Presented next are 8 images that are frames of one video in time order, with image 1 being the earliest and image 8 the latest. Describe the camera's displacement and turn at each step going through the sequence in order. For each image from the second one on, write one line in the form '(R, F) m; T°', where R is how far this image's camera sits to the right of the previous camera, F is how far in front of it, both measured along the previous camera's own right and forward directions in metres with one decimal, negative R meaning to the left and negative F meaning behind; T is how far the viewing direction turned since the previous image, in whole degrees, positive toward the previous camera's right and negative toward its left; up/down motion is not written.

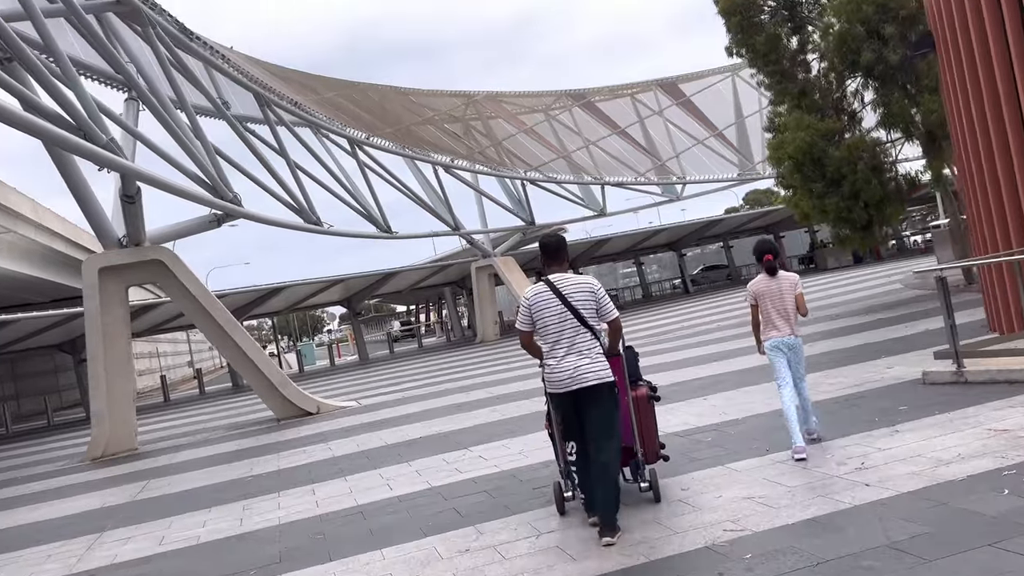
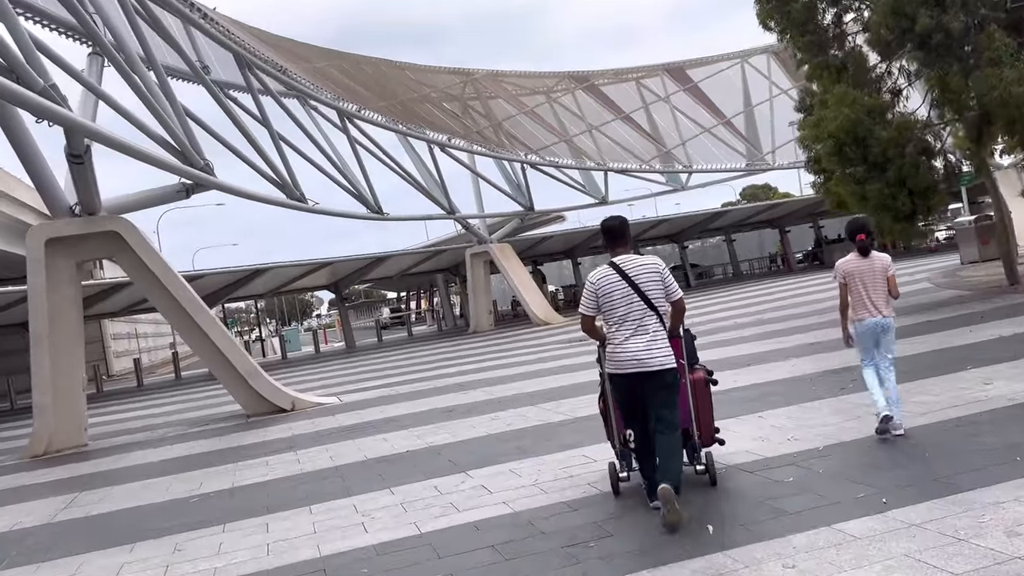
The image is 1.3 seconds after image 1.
(-0.2, +1.7) m; +1°
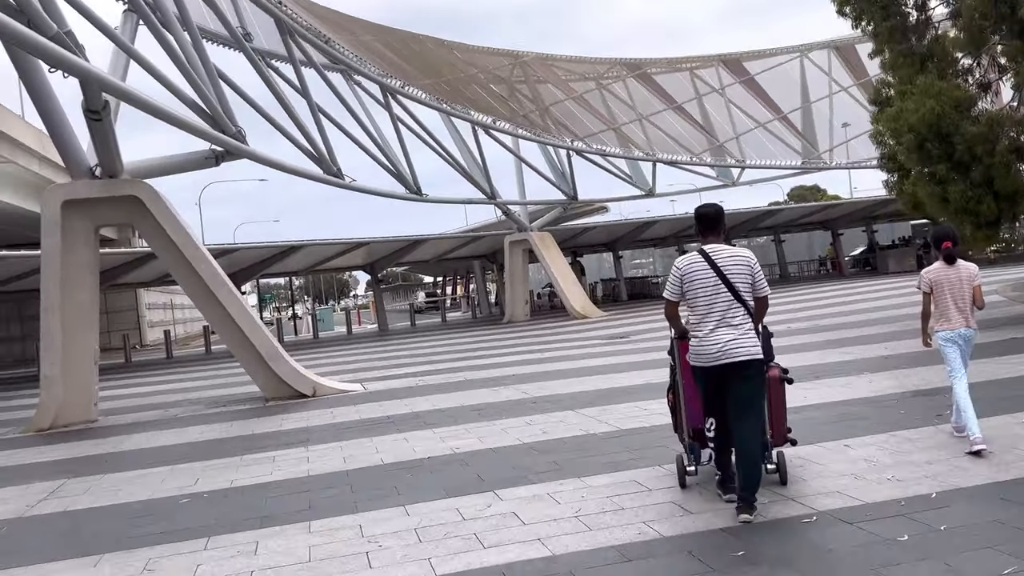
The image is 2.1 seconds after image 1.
(-0.1, +1.0) m; -3°
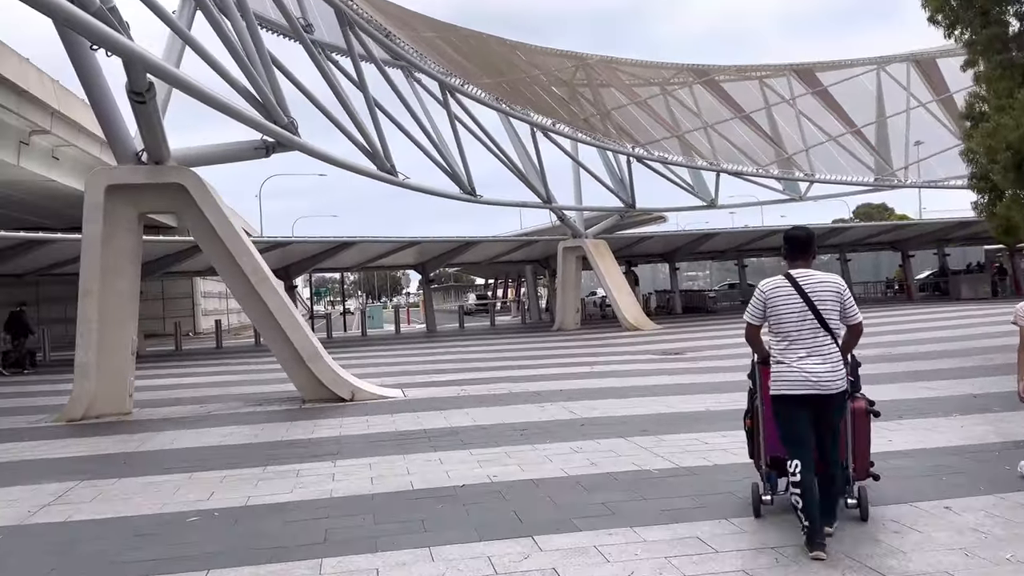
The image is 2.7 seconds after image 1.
(0.0, +0.7) m; -4°
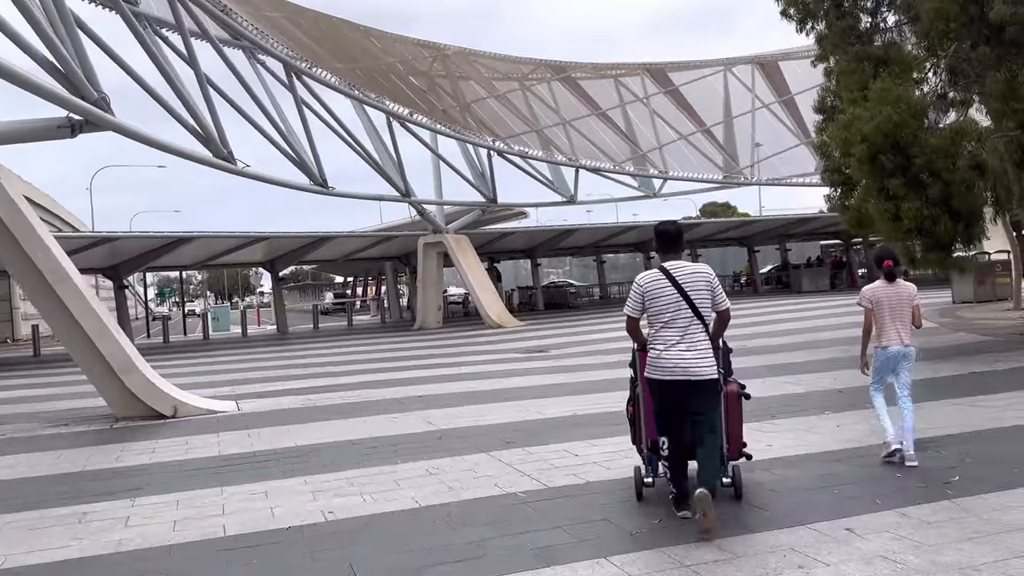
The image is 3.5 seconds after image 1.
(+0.2, +1.0) m; +10°
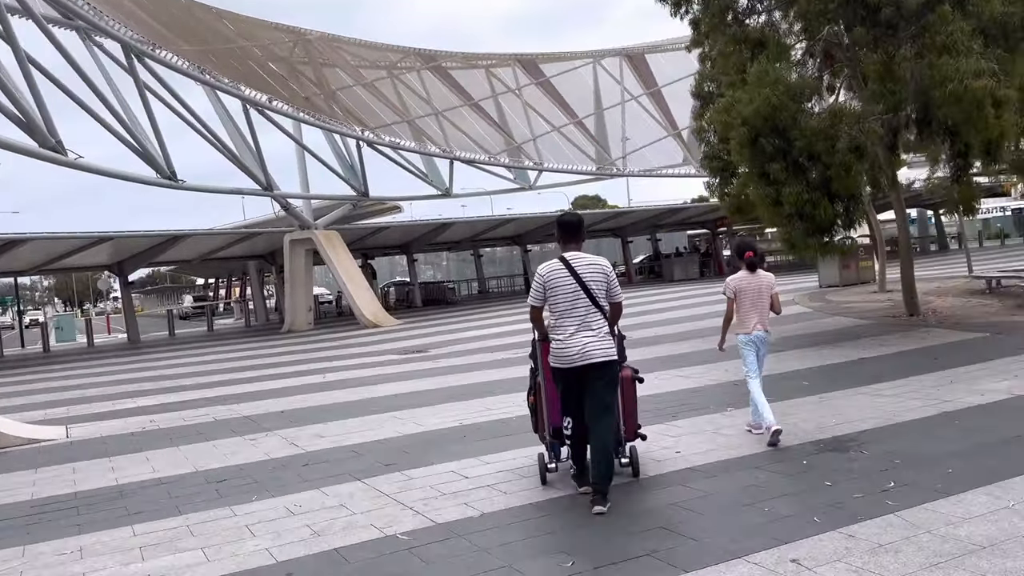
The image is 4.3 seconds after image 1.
(0.0, +1.0) m; +9°
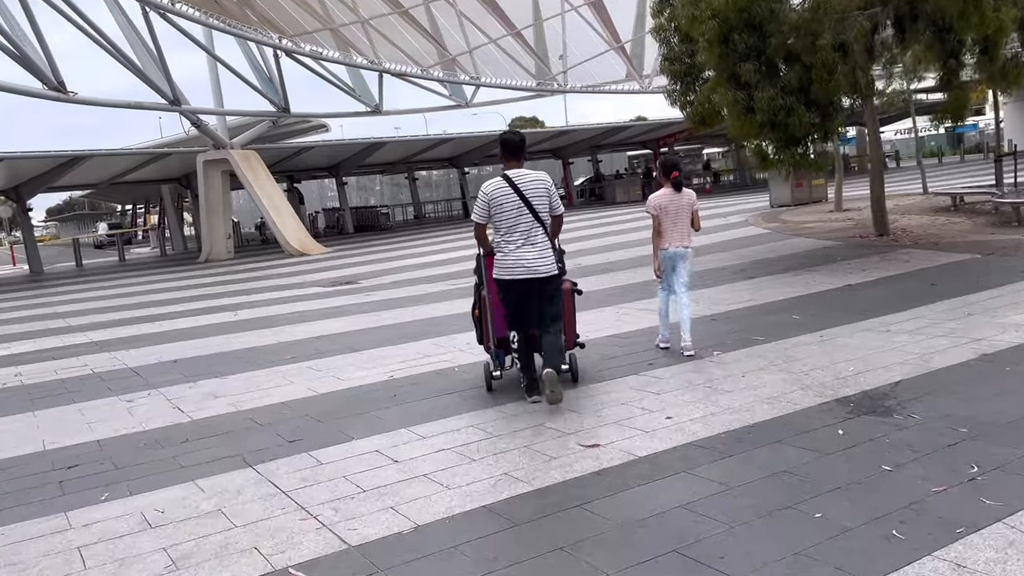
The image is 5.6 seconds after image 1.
(0.0, +1.6) m; +4°
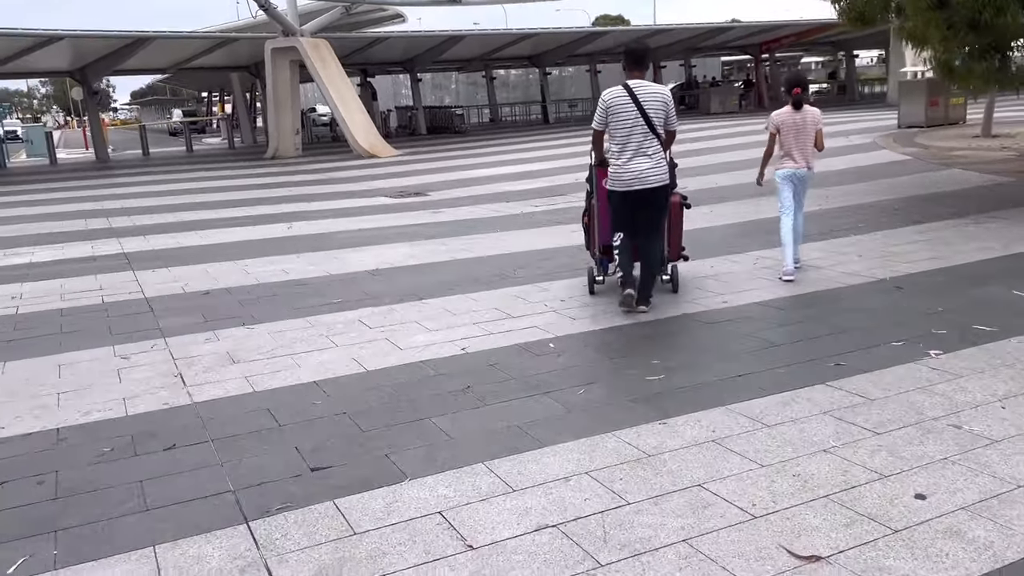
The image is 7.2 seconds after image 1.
(-0.3, +1.9) m; -5°
